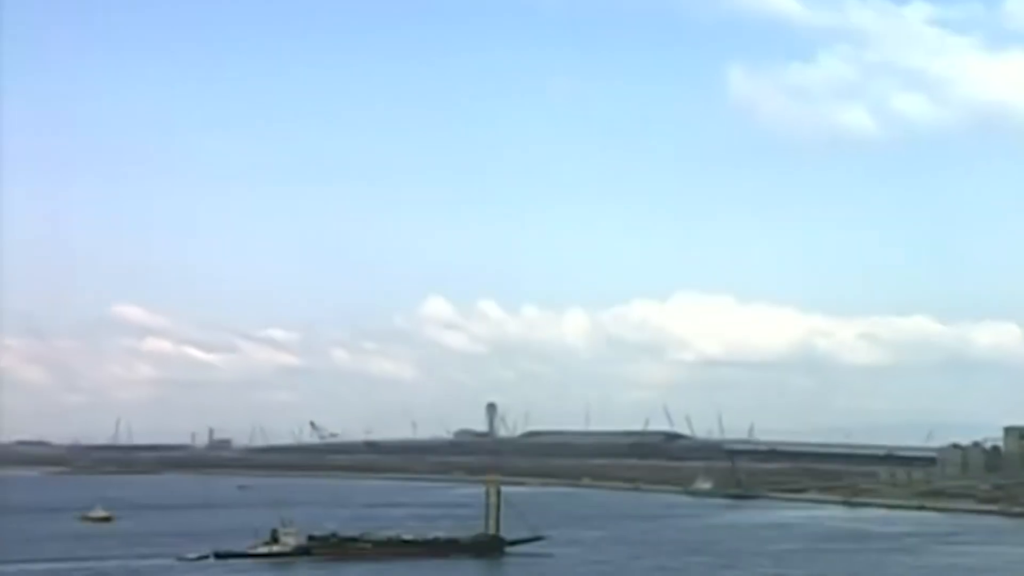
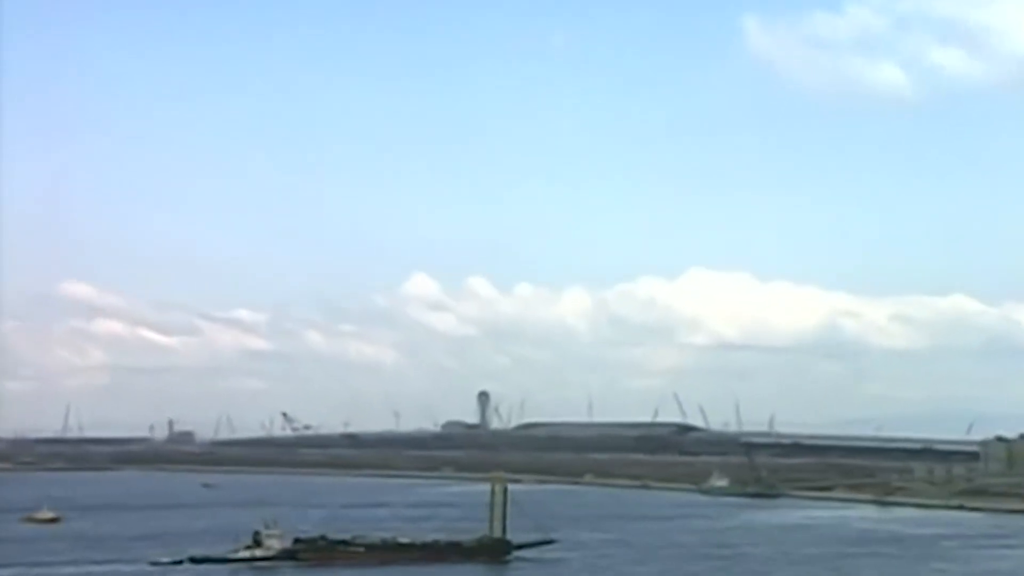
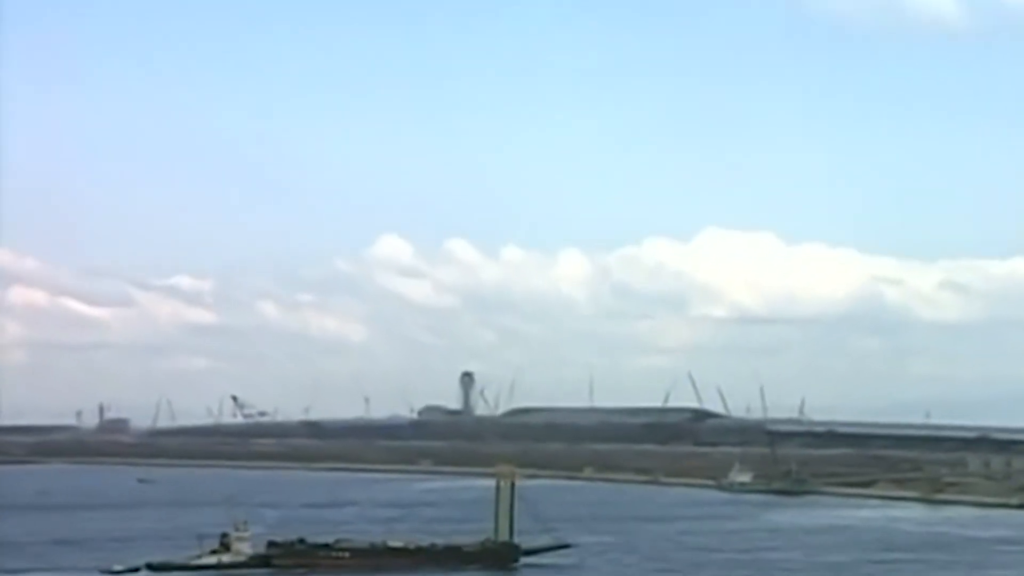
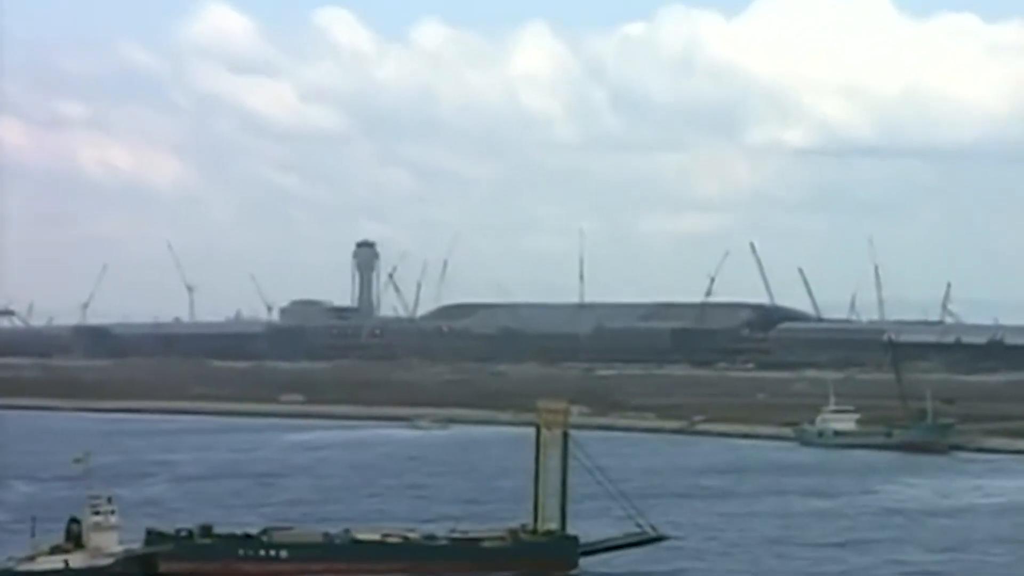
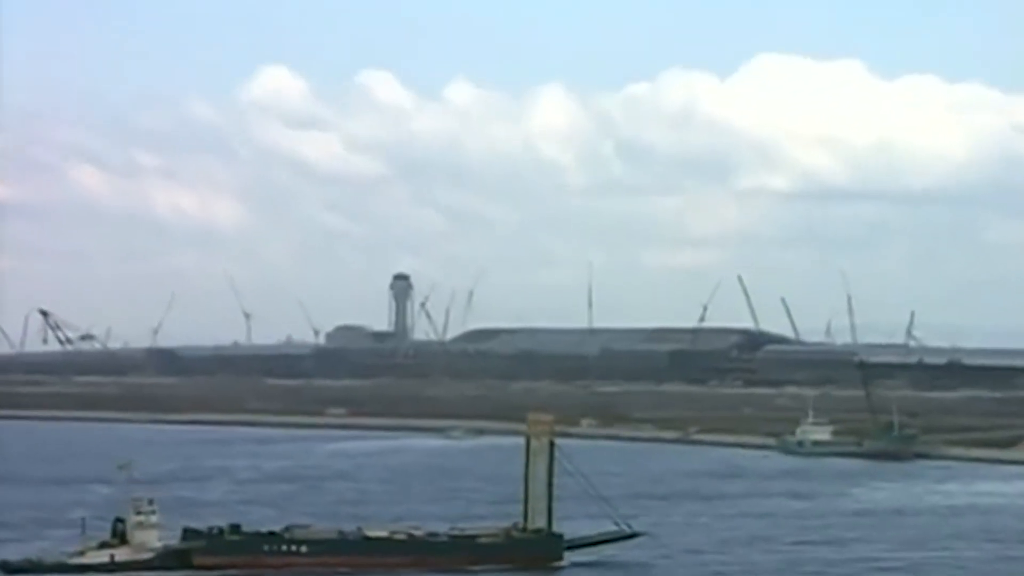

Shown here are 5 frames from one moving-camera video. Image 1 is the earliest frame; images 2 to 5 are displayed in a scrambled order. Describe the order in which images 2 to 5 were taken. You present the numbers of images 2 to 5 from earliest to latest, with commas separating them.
2, 3, 5, 4
